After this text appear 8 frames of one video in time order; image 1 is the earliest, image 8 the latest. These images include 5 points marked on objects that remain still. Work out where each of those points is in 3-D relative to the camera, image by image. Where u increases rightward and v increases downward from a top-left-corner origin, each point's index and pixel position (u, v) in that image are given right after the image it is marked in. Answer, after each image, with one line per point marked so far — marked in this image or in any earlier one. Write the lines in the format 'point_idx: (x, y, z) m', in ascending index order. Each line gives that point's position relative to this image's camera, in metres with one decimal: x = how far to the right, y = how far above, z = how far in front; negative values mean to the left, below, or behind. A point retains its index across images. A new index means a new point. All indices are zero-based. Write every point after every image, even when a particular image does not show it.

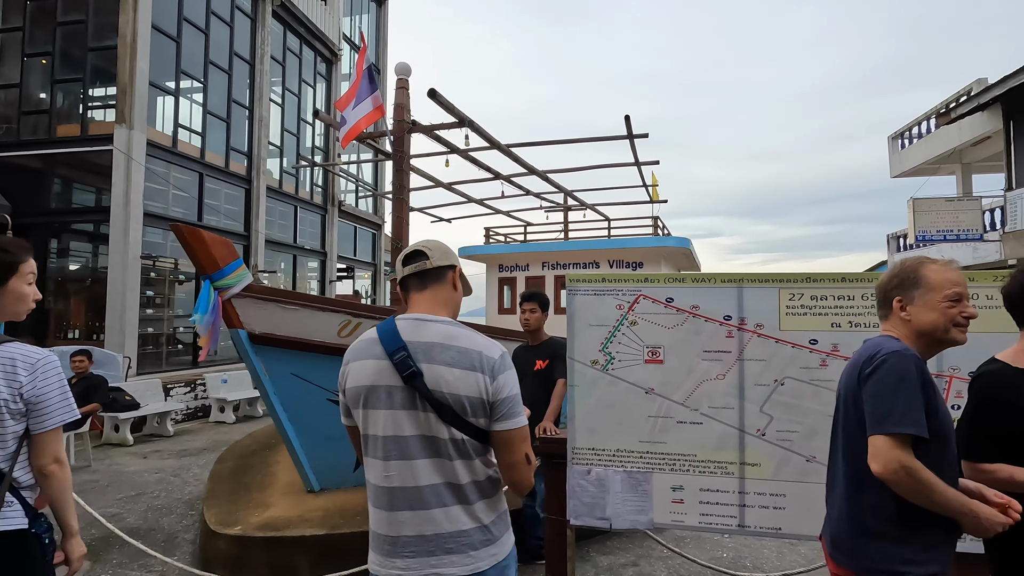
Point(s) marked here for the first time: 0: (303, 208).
0: (-5.7, +2.2, +14.7) m
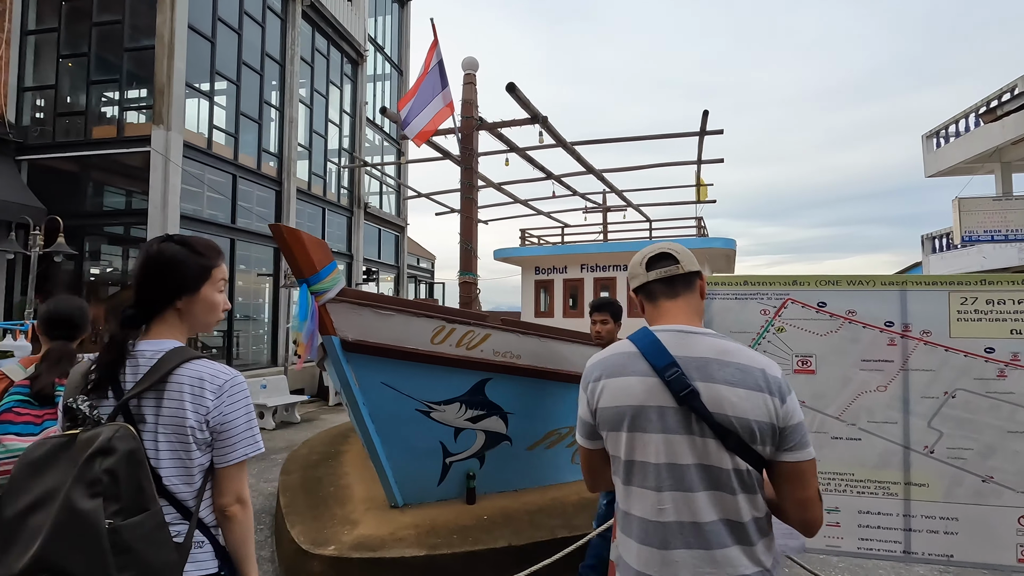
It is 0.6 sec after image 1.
0: (-4.9, +2.1, +14.5) m
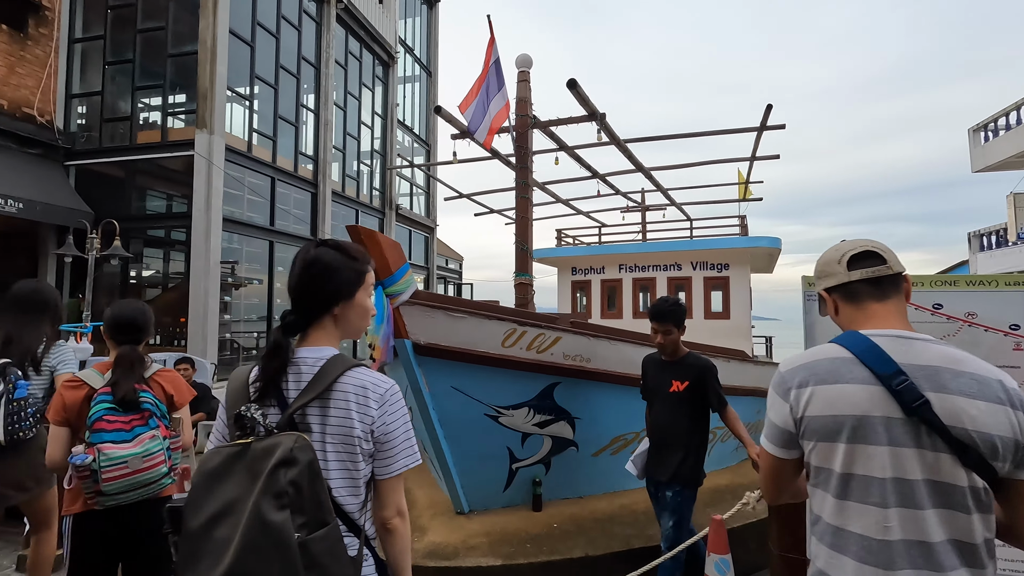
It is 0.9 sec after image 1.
0: (-4.0, +2.1, +14.6) m
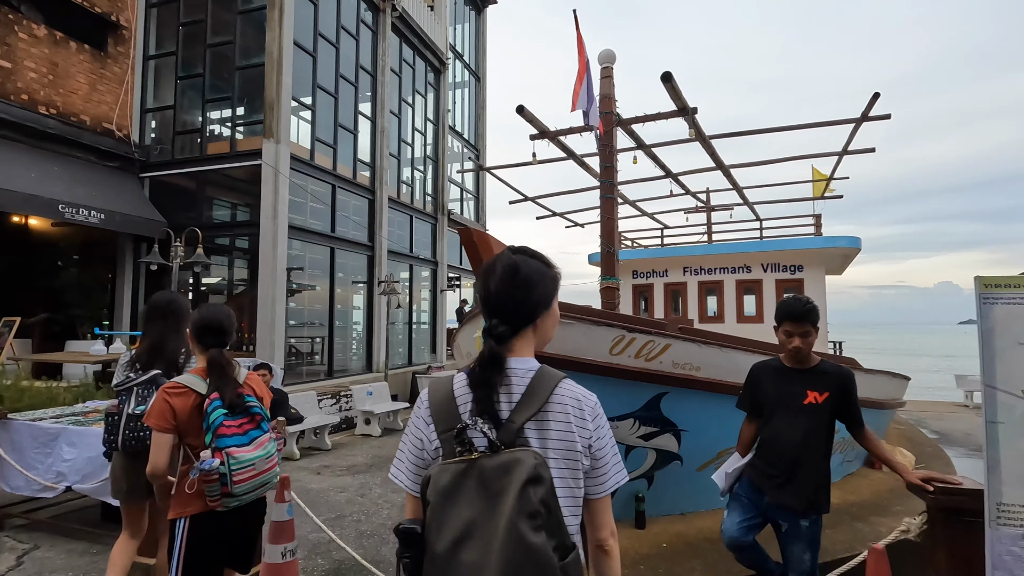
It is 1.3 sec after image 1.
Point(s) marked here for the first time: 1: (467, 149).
0: (-2.6, +1.9, +14.7) m
1: (-1.5, +4.7, +18.1) m
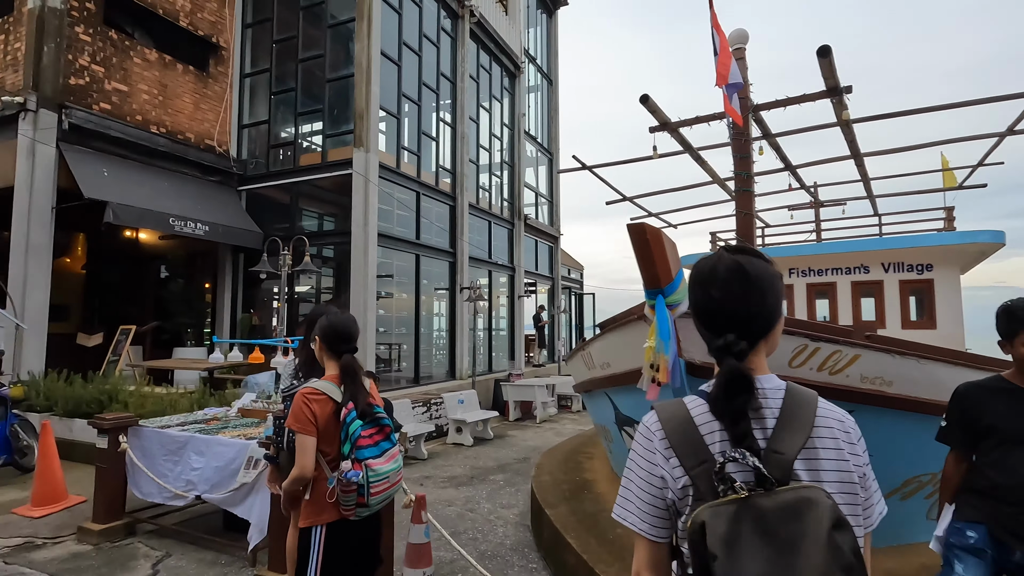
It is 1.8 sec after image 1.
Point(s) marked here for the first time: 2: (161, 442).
0: (-0.4, +1.8, +14.5) m
1: (+1.0, +4.5, +17.8) m
2: (-3.1, -1.3, +4.6) m
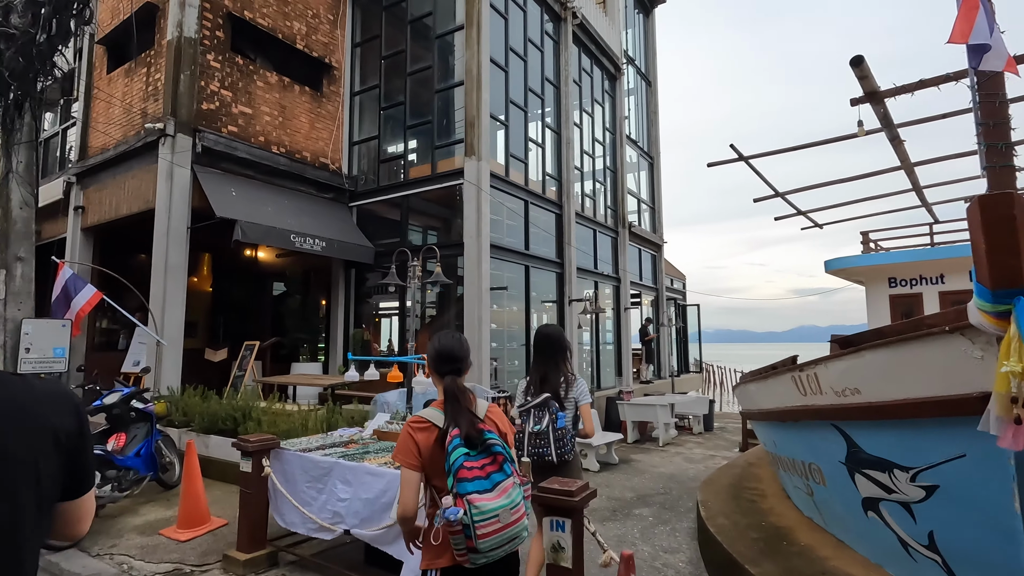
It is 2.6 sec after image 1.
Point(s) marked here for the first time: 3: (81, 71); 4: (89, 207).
0: (+2.3, +1.5, +13.8) m
1: (+4.1, +4.1, +16.9) m
2: (-1.7, -1.5, +4.3) m
3: (-8.3, +4.2, +10.3) m
4: (-7.6, +1.5, +9.7) m
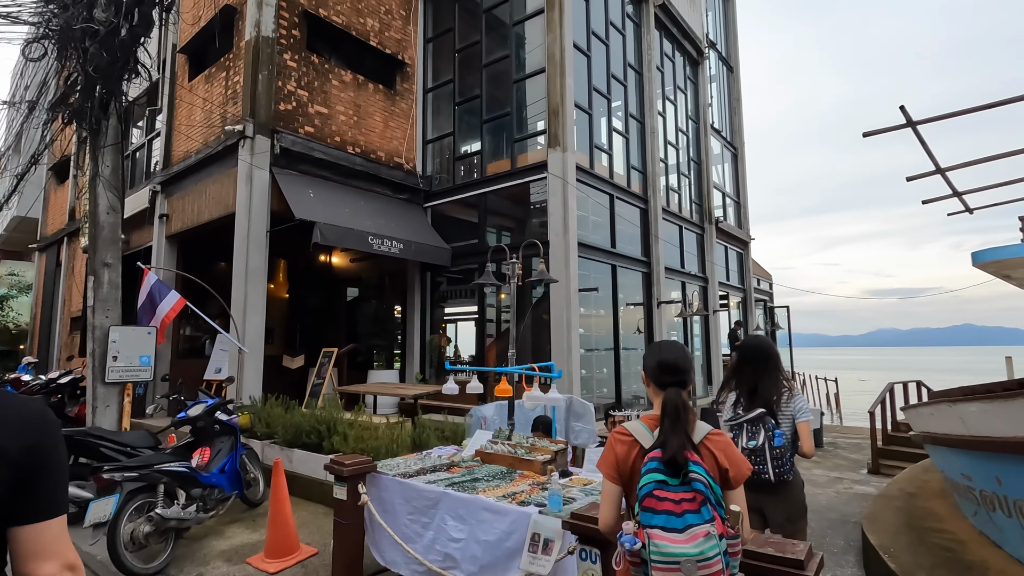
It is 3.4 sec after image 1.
0: (+4.2, +1.4, +12.8) m
1: (+6.3, +4.1, +15.7) m
2: (-0.8, -1.5, +3.7) m
3: (-6.8, +4.0, +10.4) m
4: (-6.1, +1.3, +9.7) m
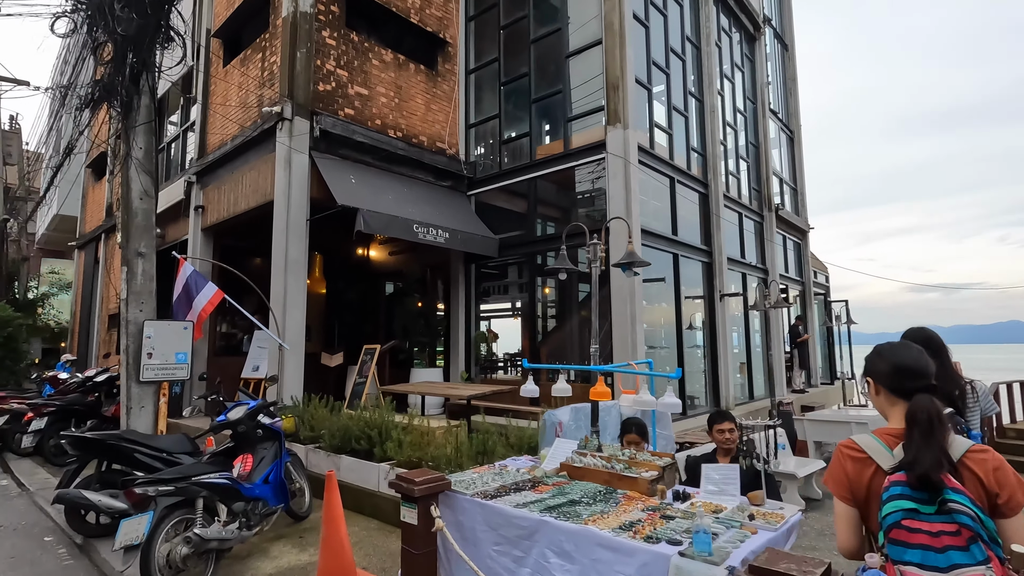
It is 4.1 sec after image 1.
0: (+5.2, +1.6, +11.9) m
1: (+7.4, +4.3, +14.7) m
2: (-0.1, -1.3, +3.1) m
3: (-5.9, +4.1, +10.0) m
4: (-5.3, +1.4, +9.3) m
